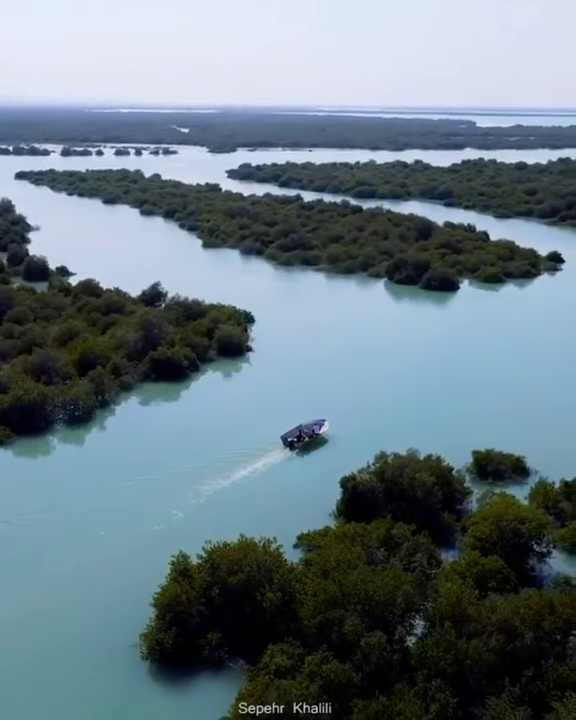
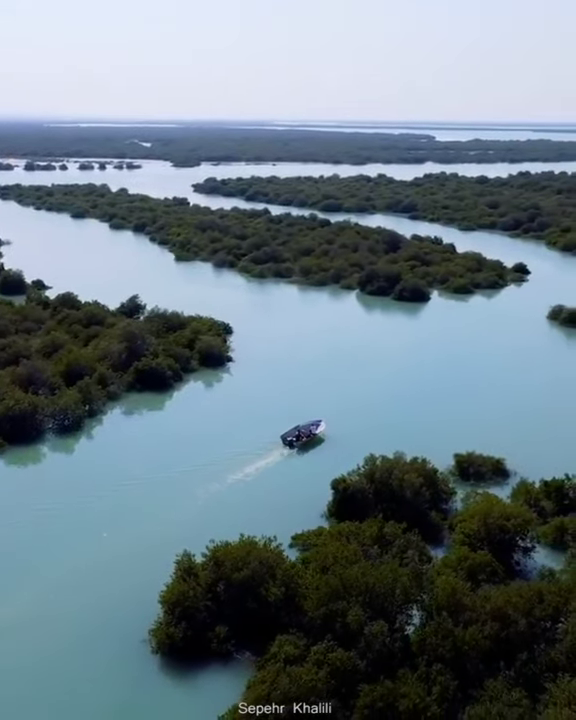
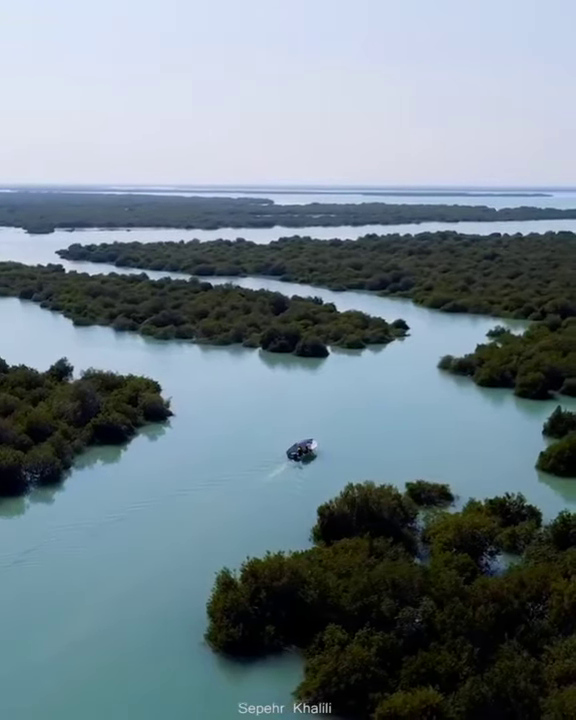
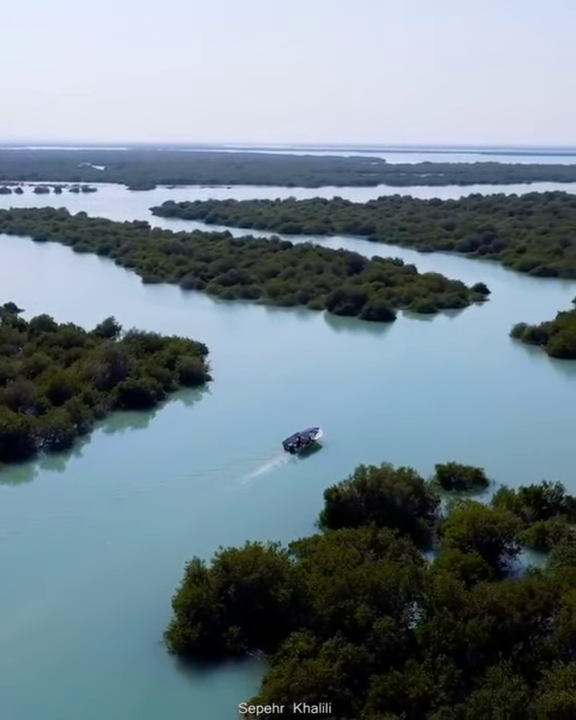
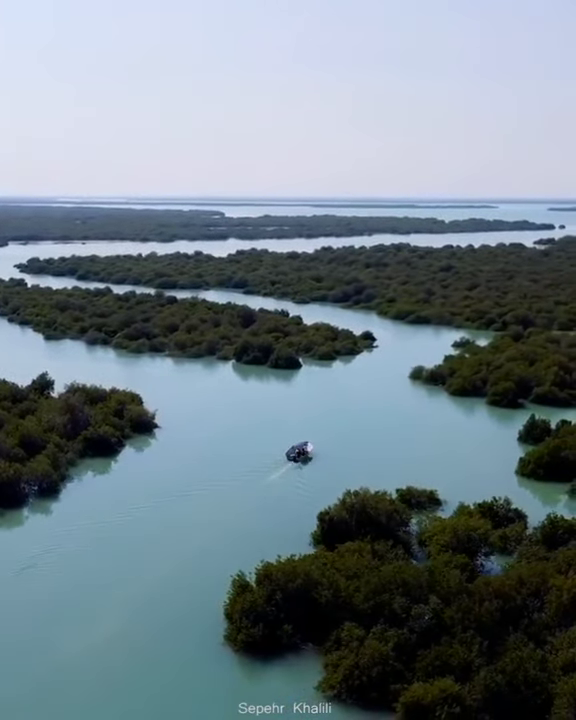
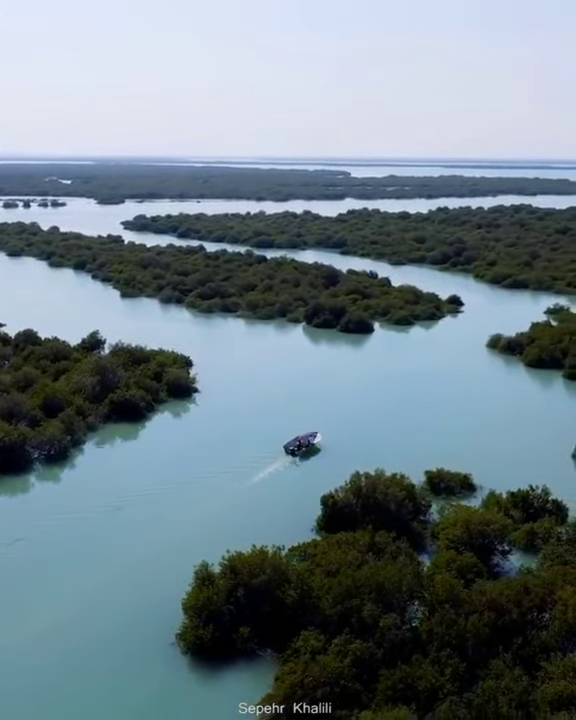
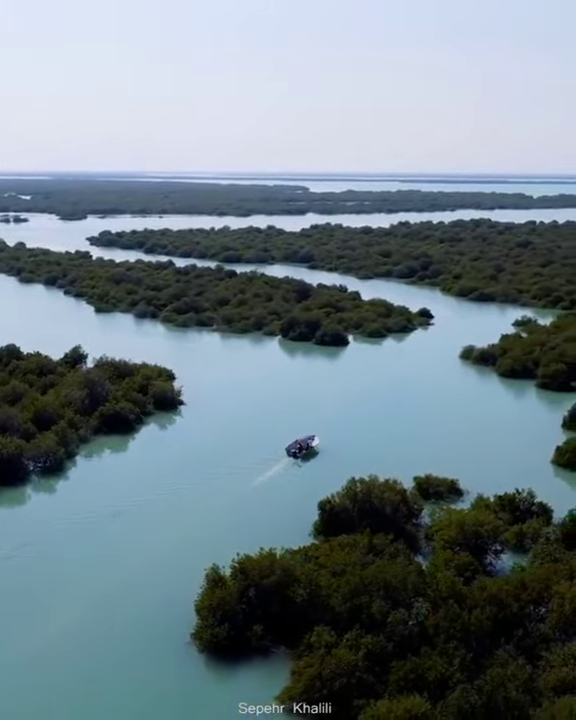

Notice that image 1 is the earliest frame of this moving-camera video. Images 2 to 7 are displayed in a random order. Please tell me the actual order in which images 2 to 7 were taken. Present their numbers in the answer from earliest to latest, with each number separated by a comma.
2, 4, 6, 7, 3, 5
